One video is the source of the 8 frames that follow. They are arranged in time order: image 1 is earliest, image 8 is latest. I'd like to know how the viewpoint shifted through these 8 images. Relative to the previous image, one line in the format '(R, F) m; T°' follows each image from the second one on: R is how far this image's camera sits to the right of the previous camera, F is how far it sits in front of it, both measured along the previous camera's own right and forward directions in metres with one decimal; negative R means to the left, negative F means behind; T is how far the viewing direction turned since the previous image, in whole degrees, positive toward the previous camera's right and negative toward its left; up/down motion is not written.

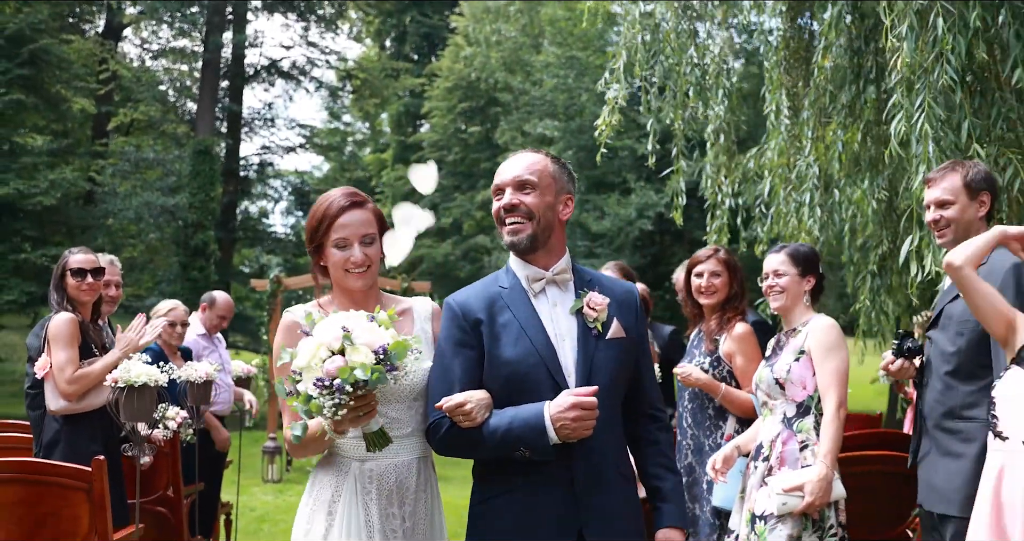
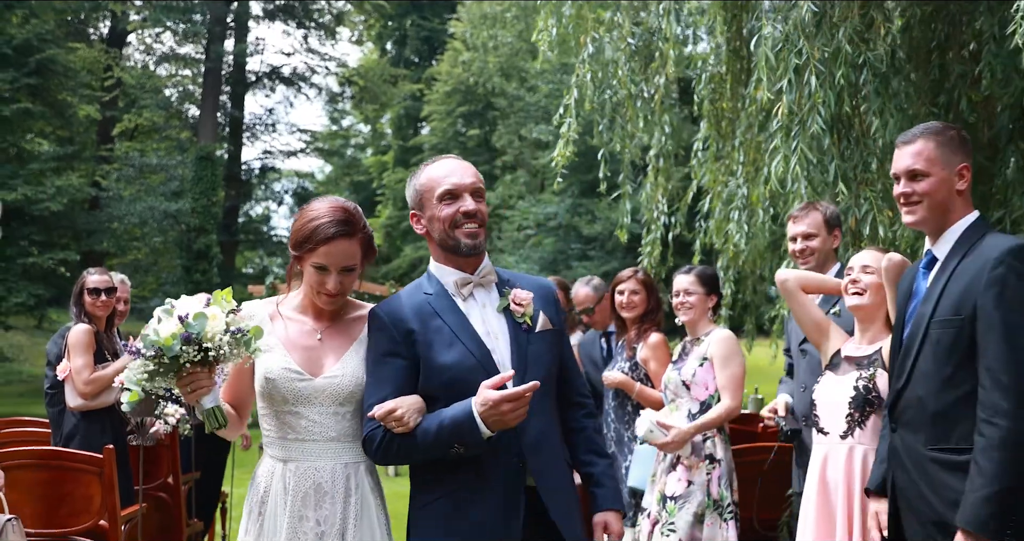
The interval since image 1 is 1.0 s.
(+0.2, -0.8) m; 0°
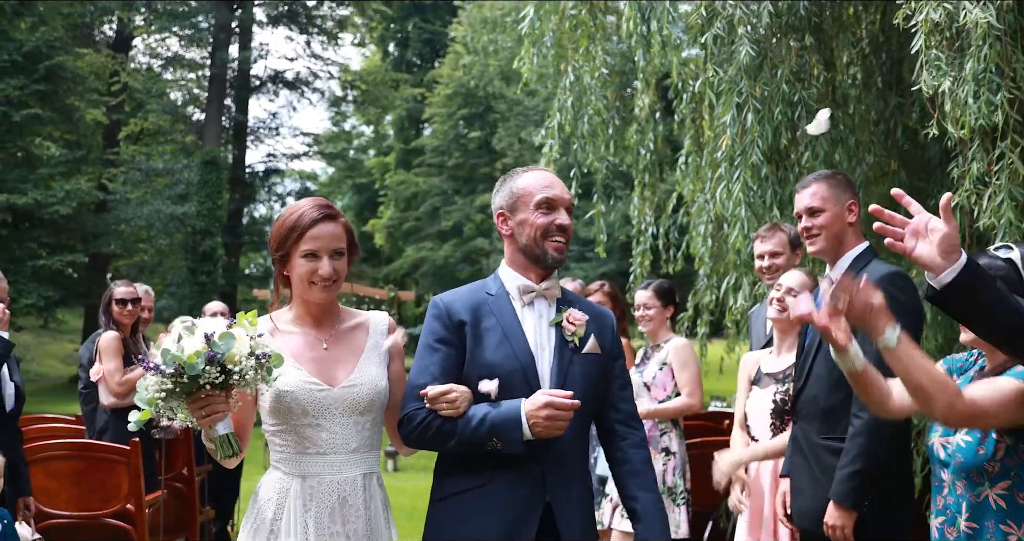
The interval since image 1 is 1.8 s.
(+0.1, -0.6) m; 0°
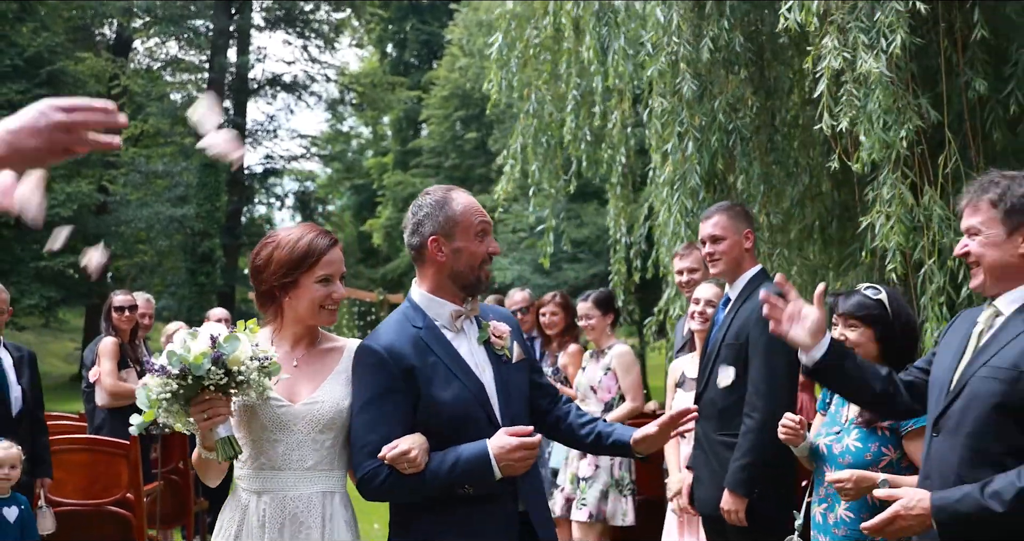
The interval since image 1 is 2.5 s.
(+0.2, -0.6) m; 0°
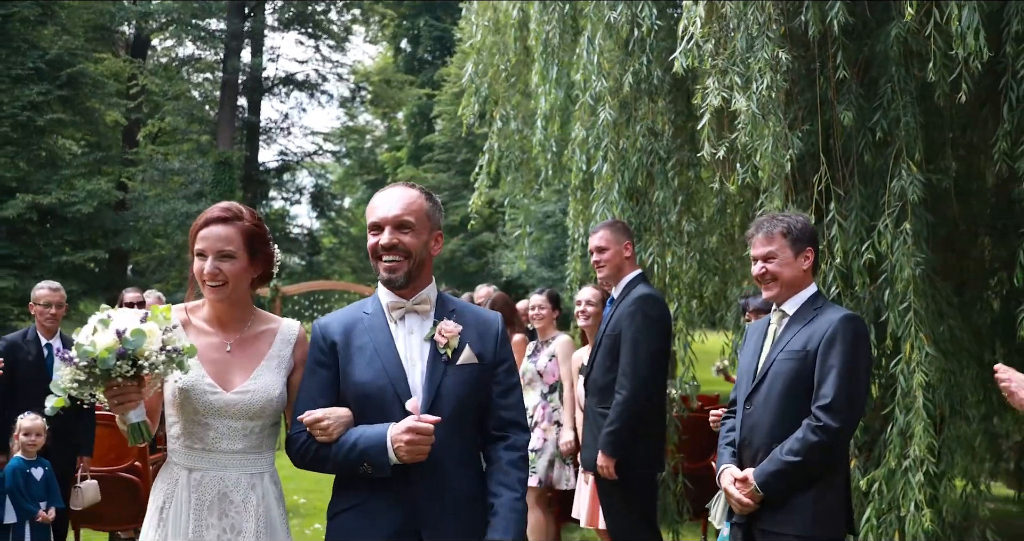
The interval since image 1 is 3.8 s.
(+0.4, -1.0) m; -1°
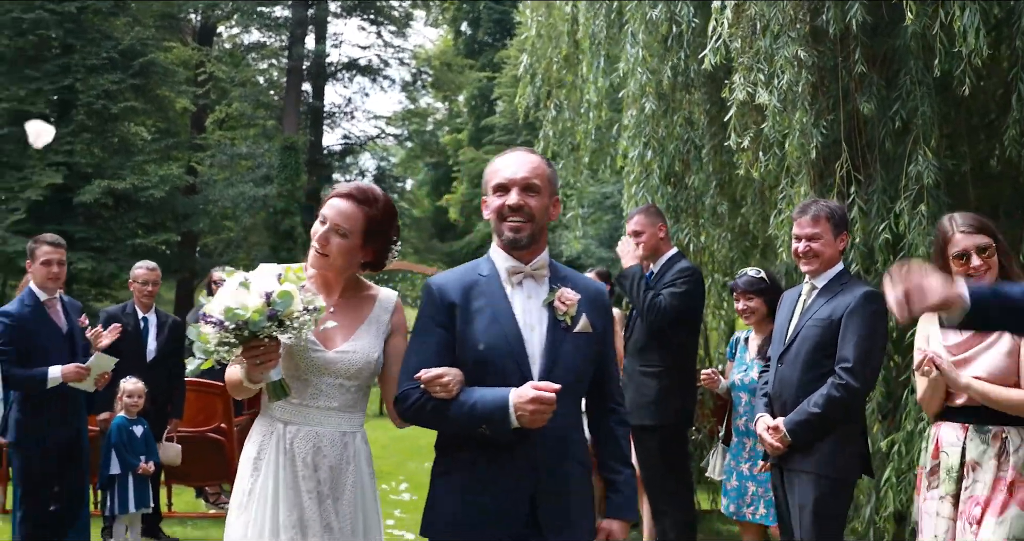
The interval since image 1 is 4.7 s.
(+0.1, -0.6) m; -3°
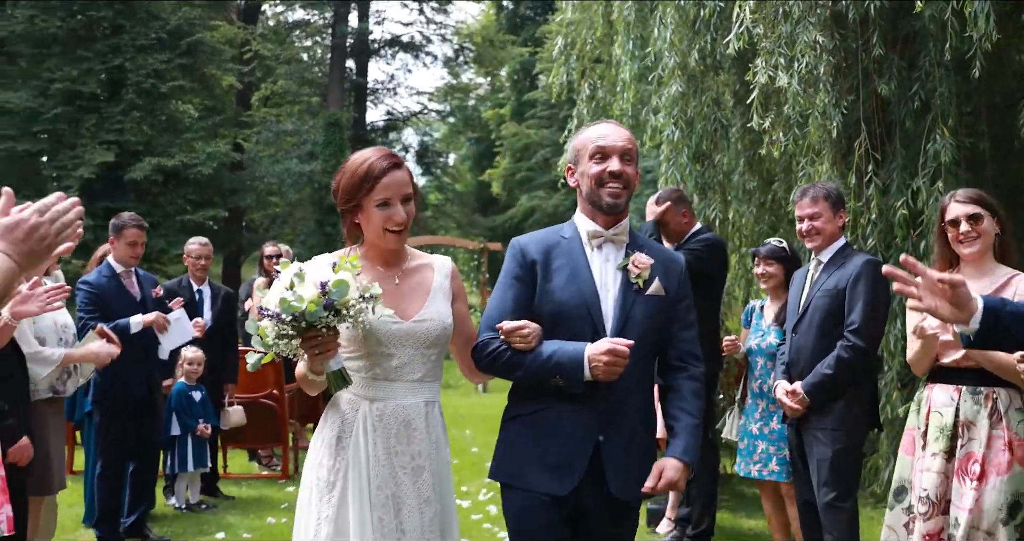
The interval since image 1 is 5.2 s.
(+0.1, -0.4) m; -2°
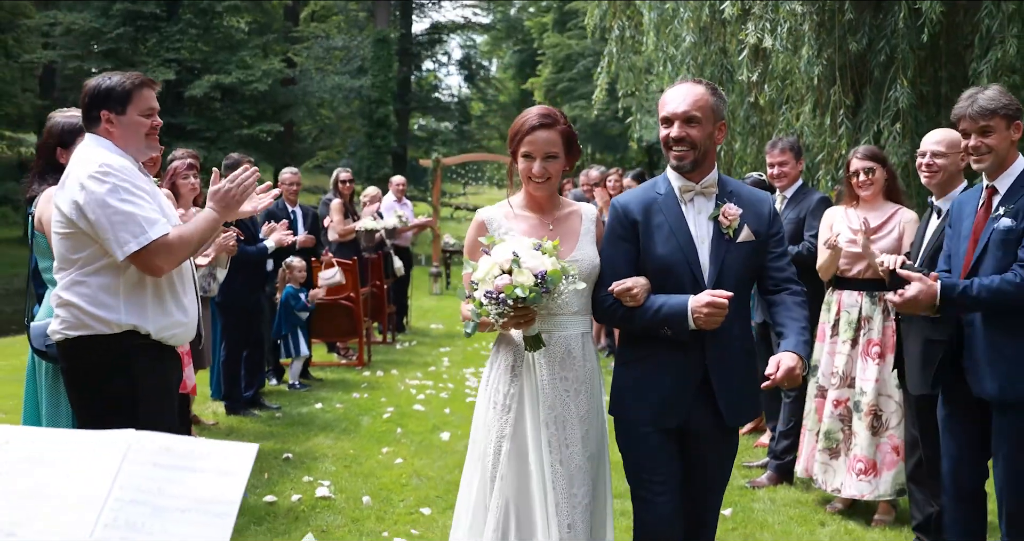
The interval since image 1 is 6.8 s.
(+0.1, -1.6) m; -2°
